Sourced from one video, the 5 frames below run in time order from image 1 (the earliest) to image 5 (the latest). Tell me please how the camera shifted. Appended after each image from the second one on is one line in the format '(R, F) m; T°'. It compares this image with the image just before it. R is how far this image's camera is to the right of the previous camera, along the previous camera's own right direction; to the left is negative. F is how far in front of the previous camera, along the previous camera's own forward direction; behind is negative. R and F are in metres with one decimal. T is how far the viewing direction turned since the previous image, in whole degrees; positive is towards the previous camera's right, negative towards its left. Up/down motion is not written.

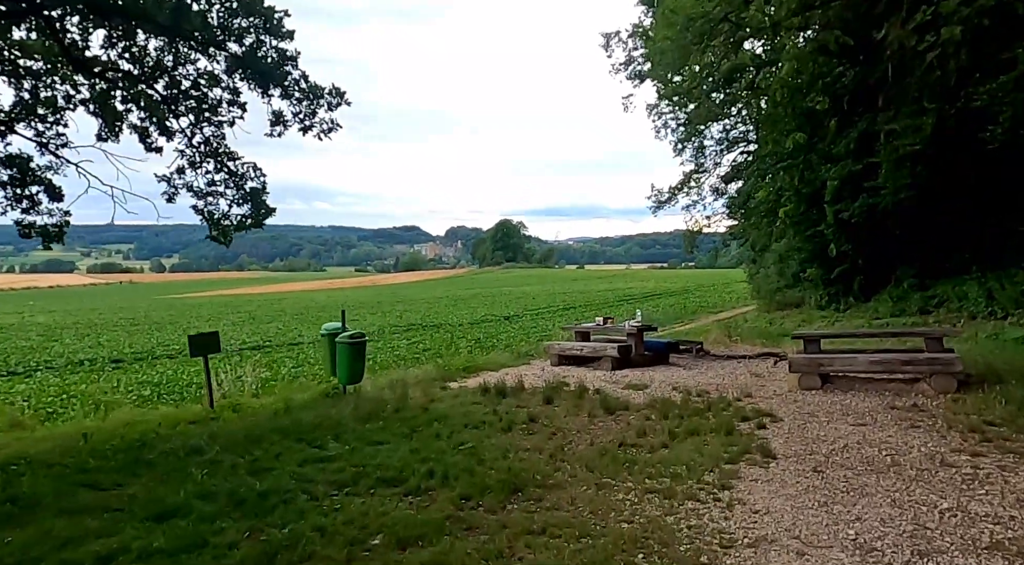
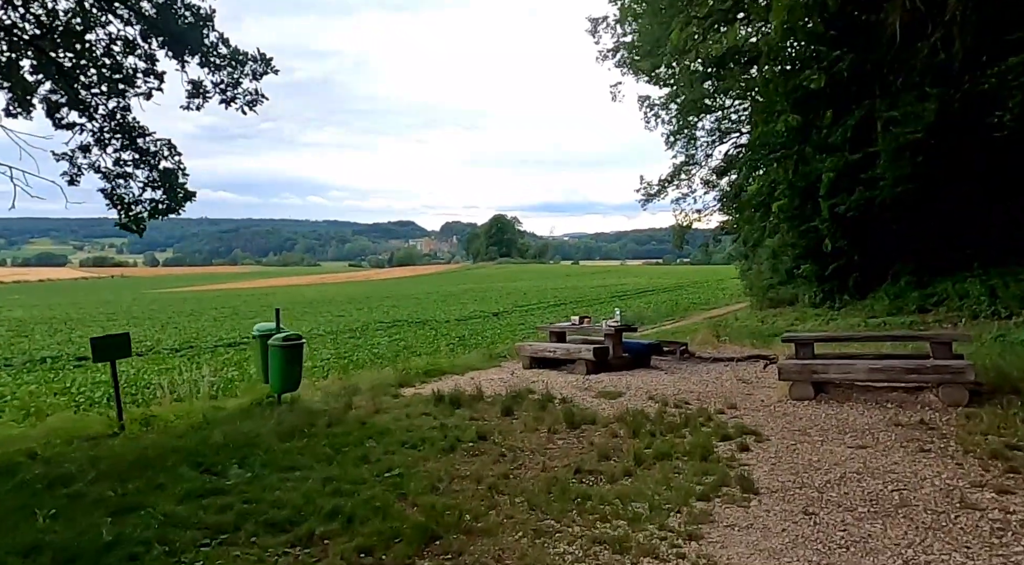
(+0.4, +0.9) m; 0°
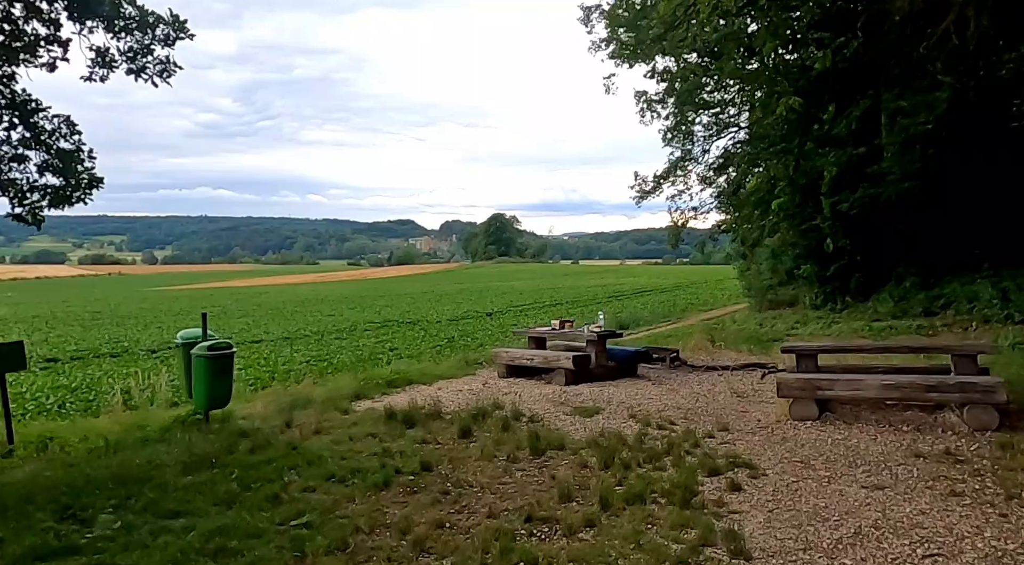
(+0.3, +0.9) m; 0°
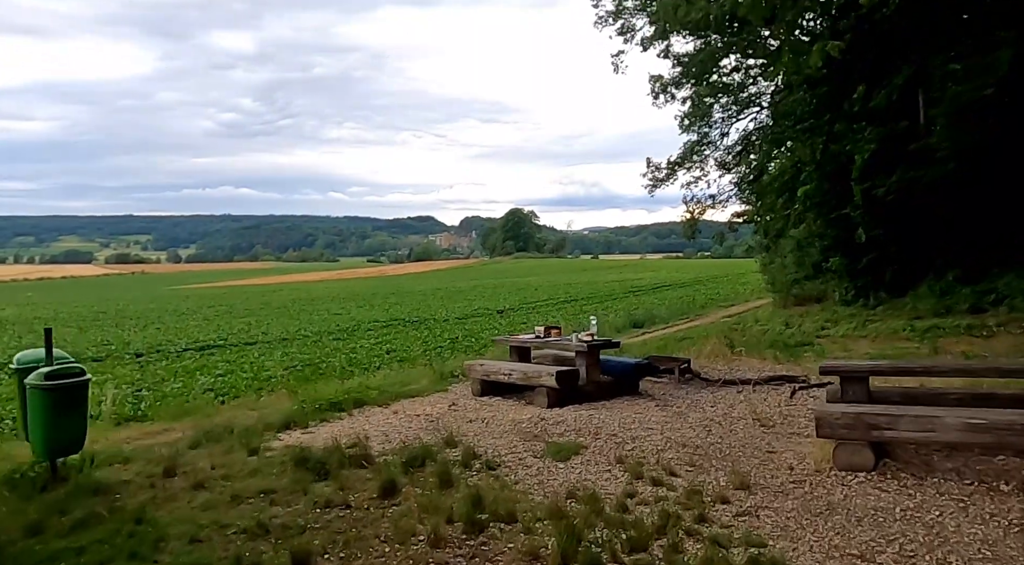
(+0.5, +1.6) m; -2°
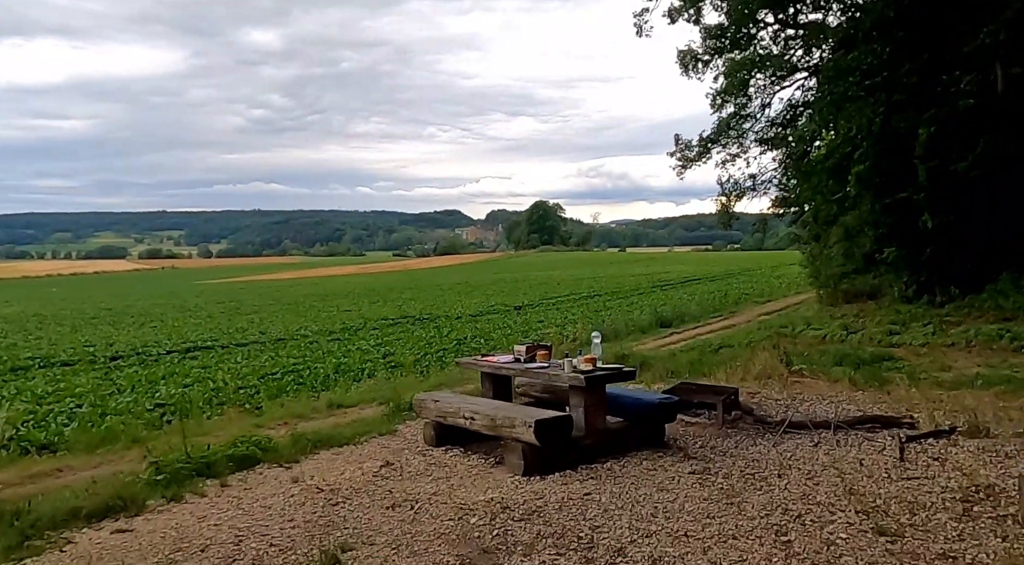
(+0.4, +2.5) m; -2°
